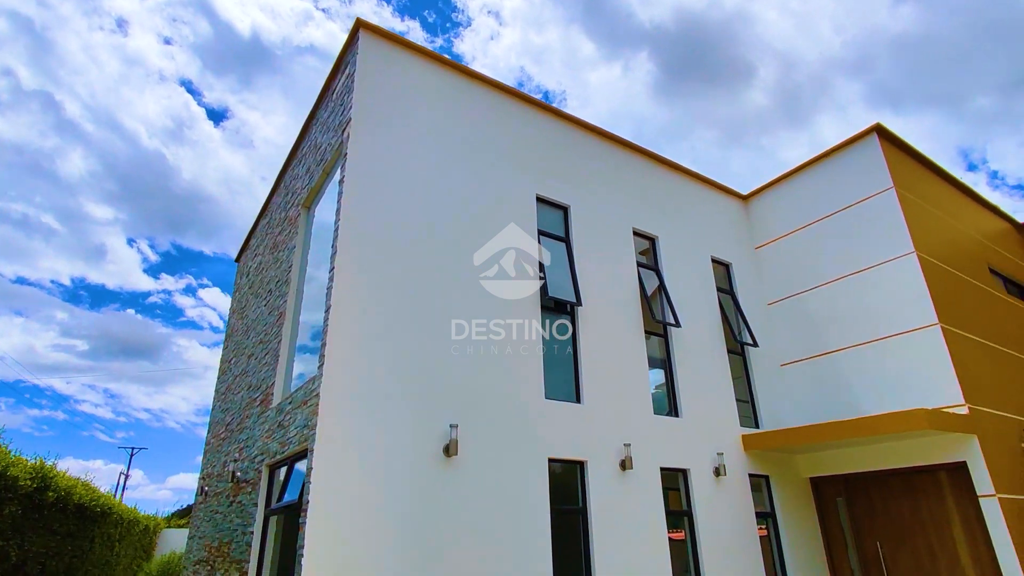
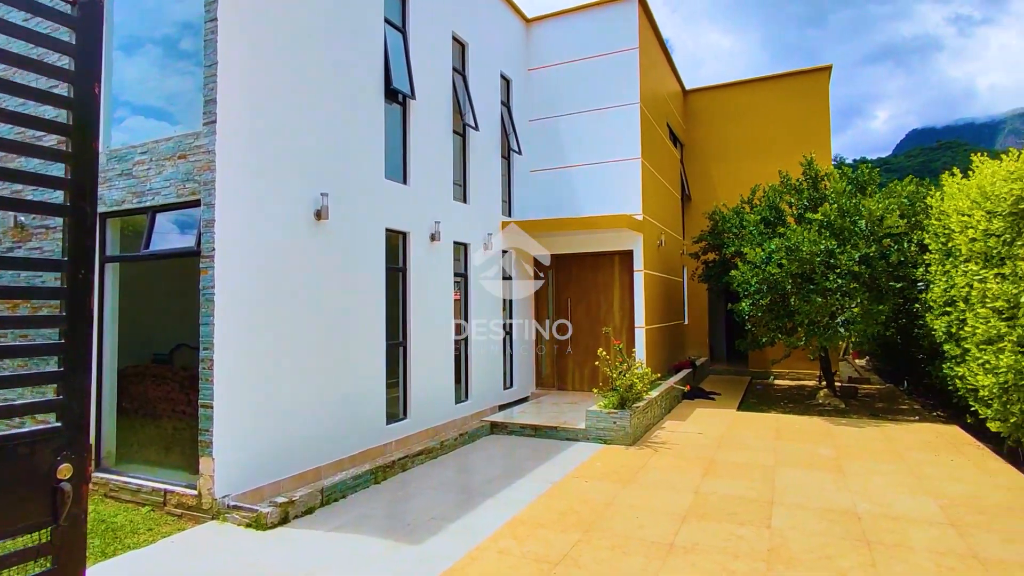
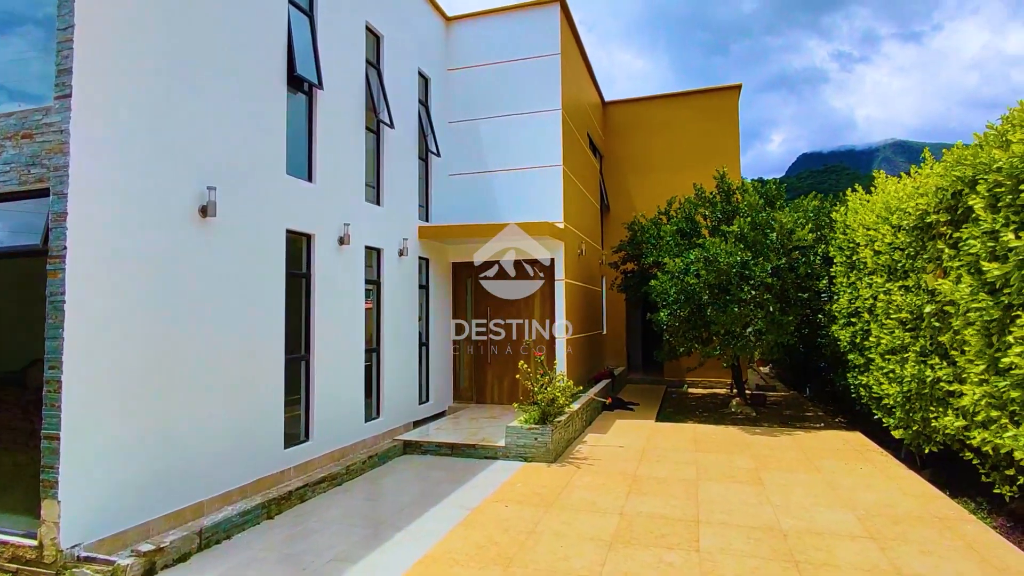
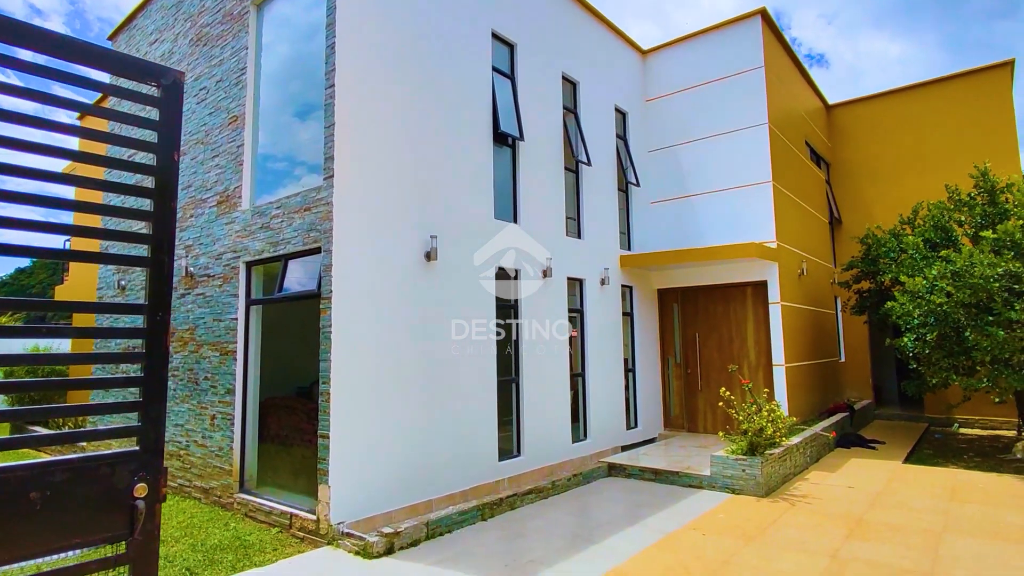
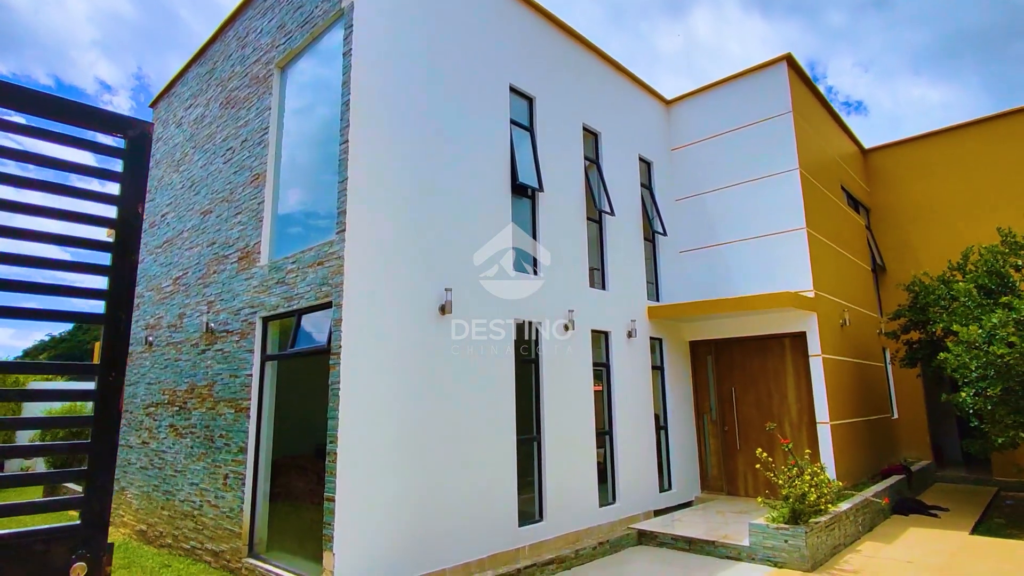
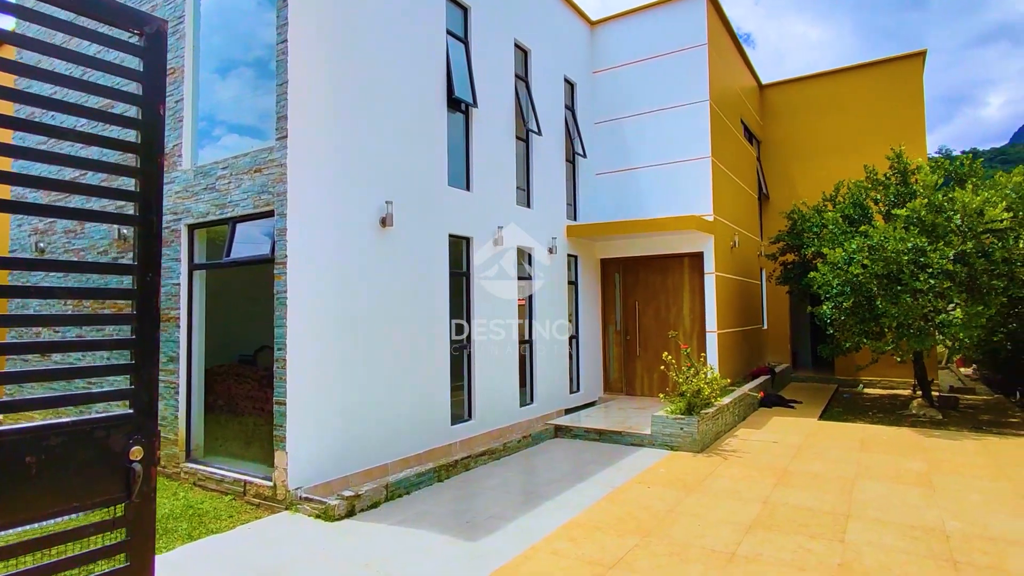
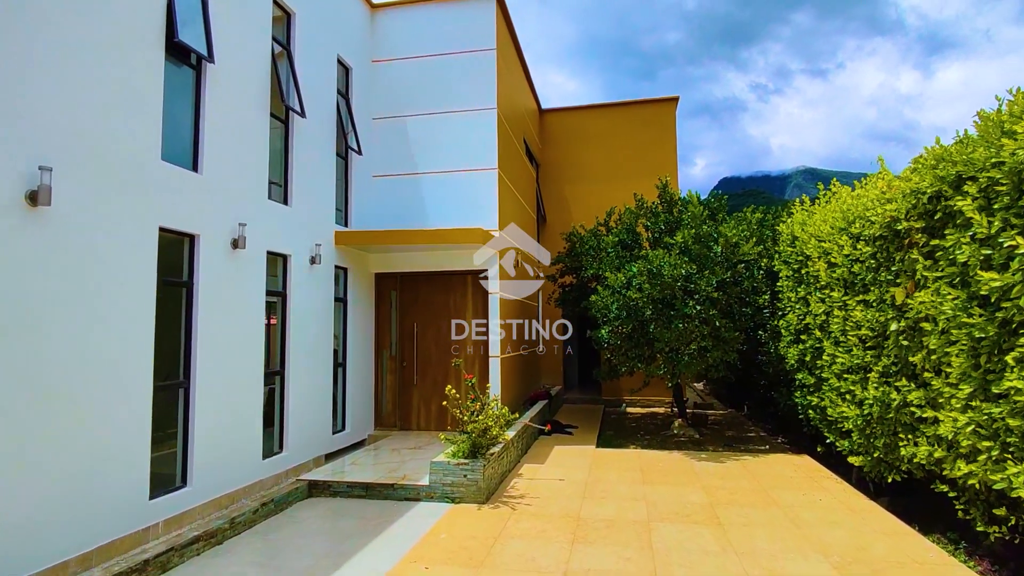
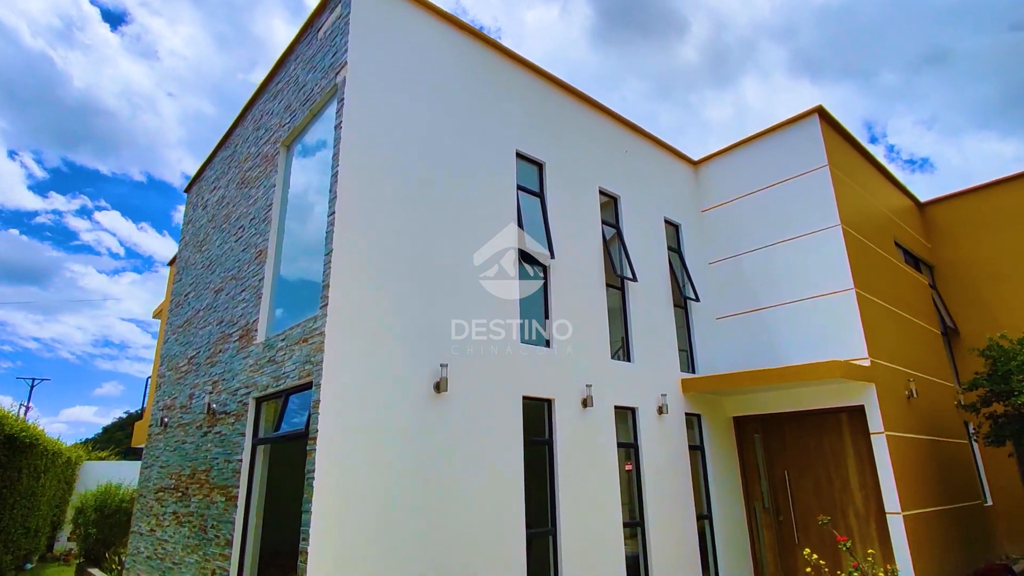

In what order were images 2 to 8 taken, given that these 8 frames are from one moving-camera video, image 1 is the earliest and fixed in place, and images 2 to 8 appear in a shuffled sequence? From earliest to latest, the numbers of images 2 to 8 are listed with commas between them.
8, 5, 4, 6, 2, 3, 7
